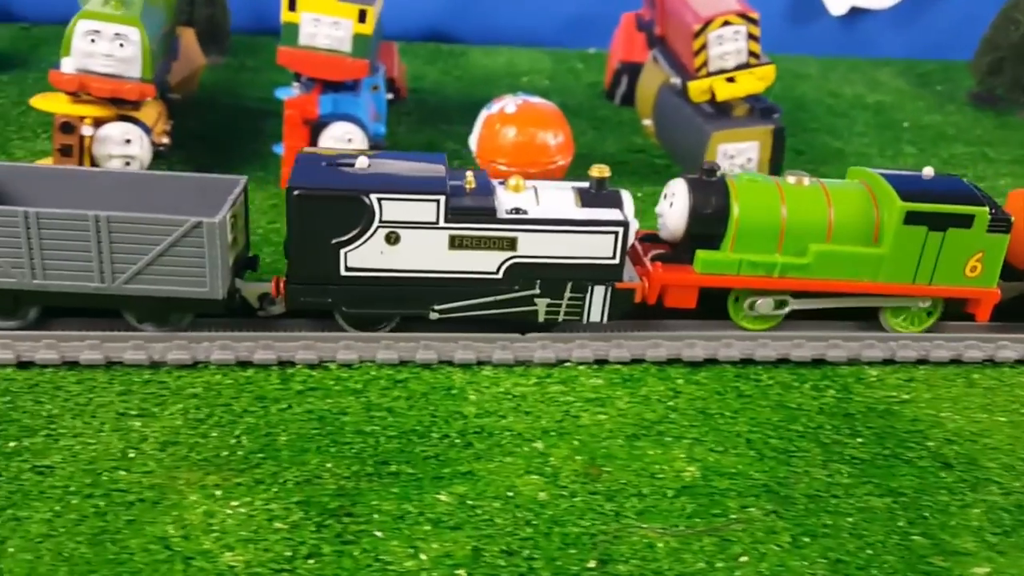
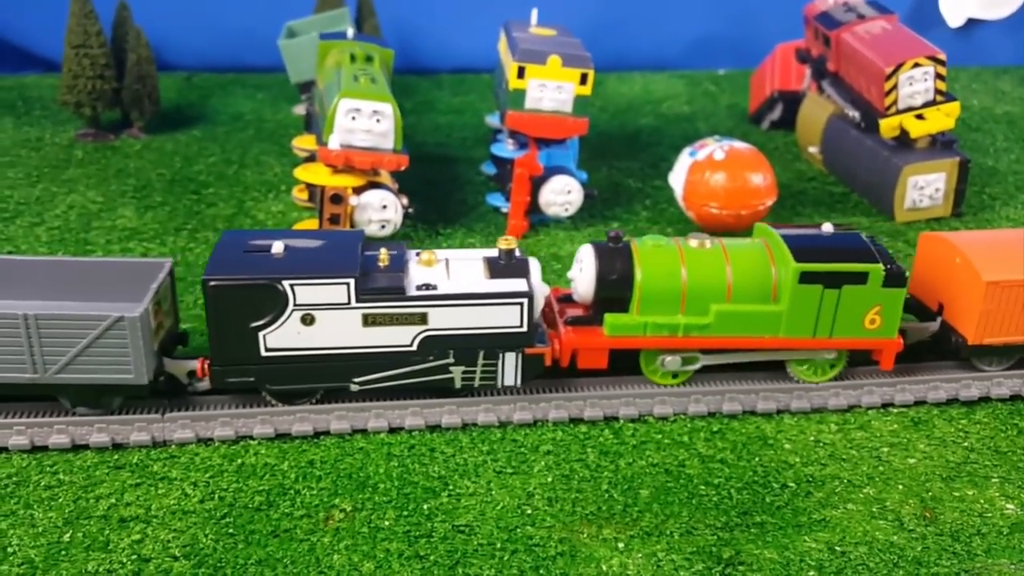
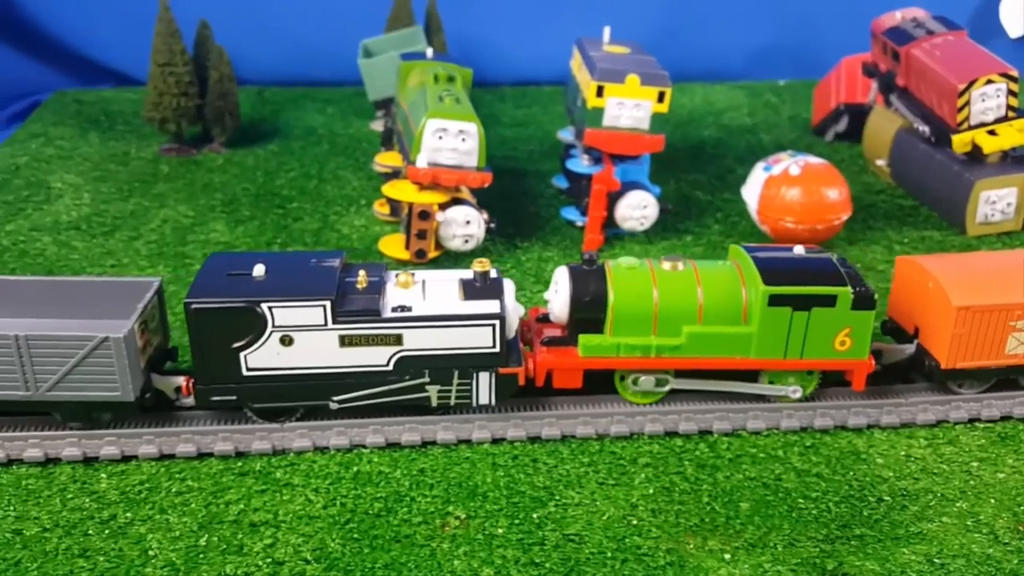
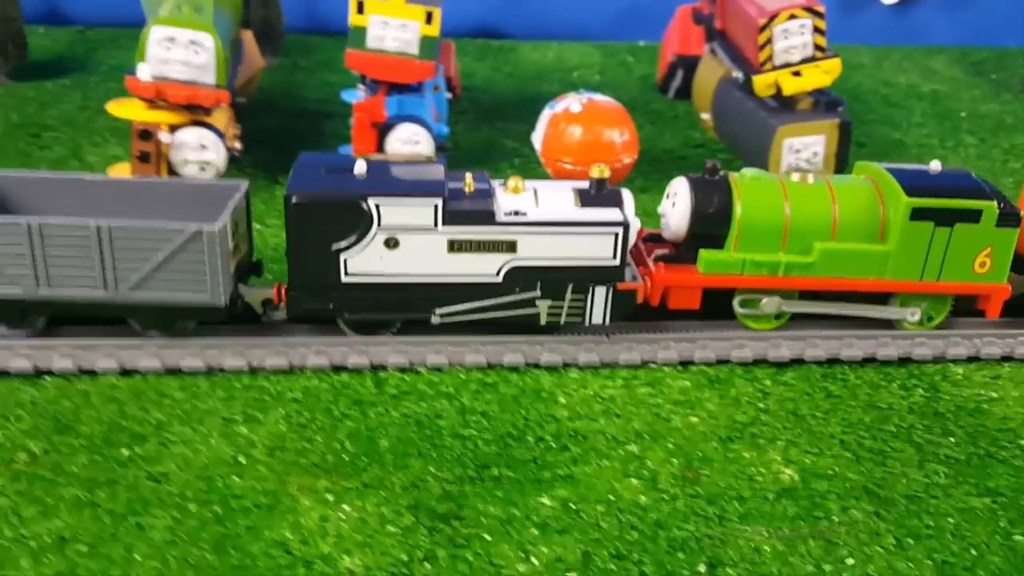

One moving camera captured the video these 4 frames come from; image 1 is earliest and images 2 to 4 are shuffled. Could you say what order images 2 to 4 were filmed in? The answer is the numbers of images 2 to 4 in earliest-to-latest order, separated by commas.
4, 2, 3
